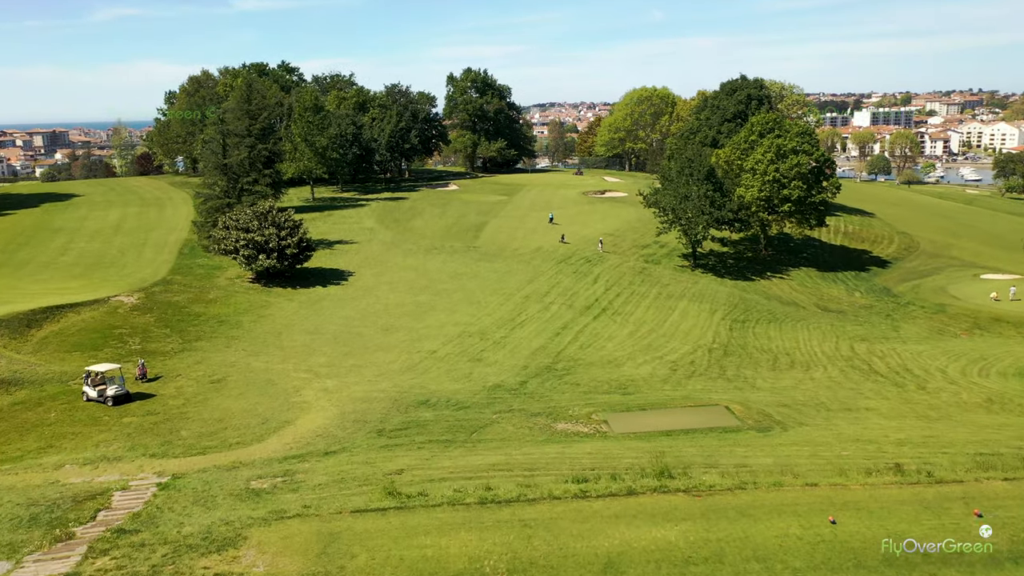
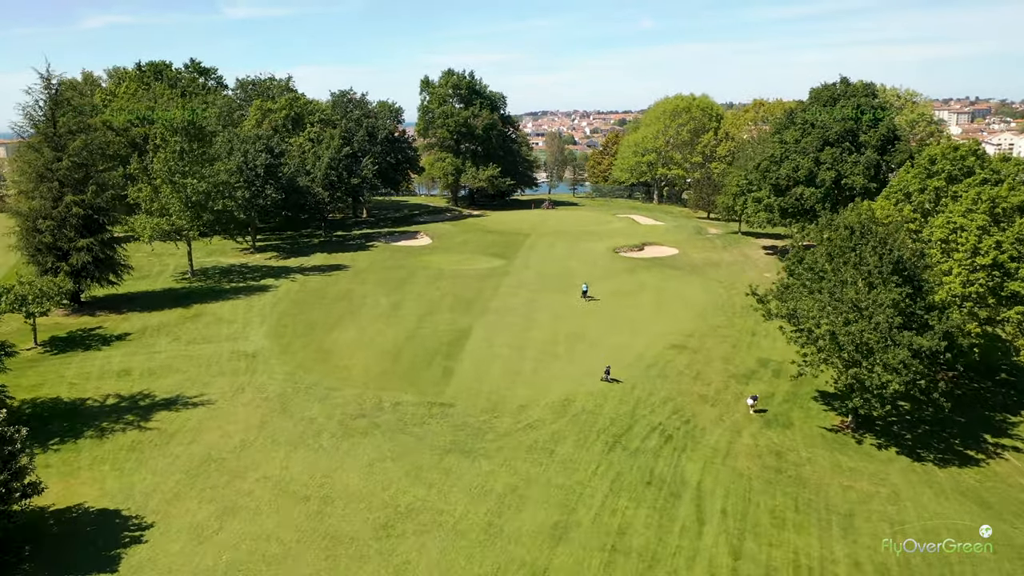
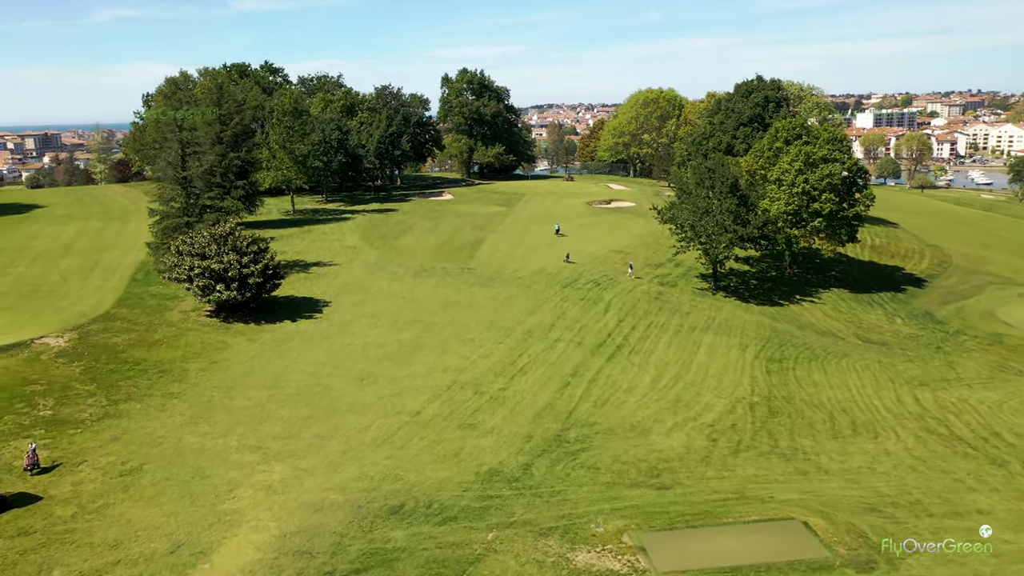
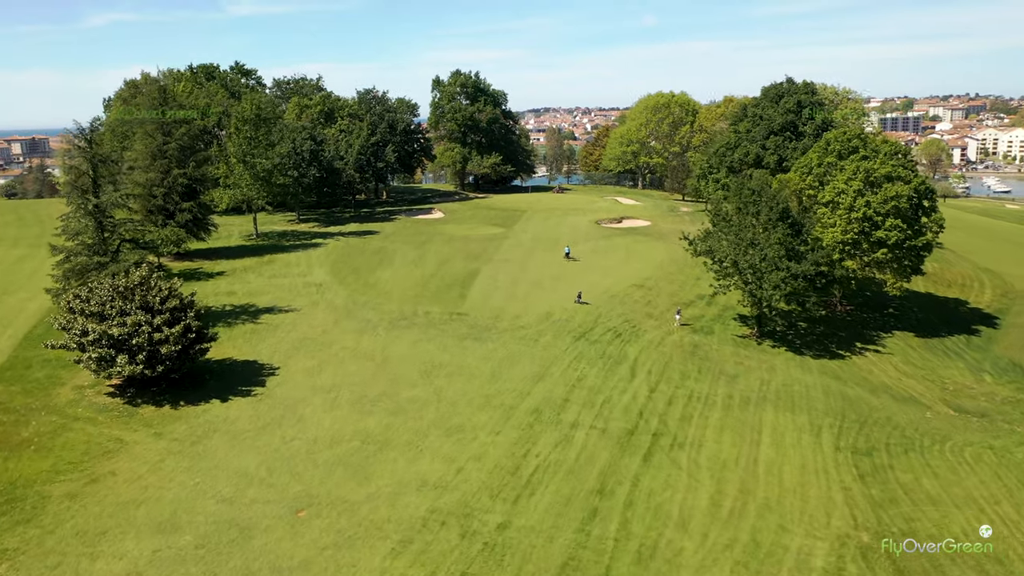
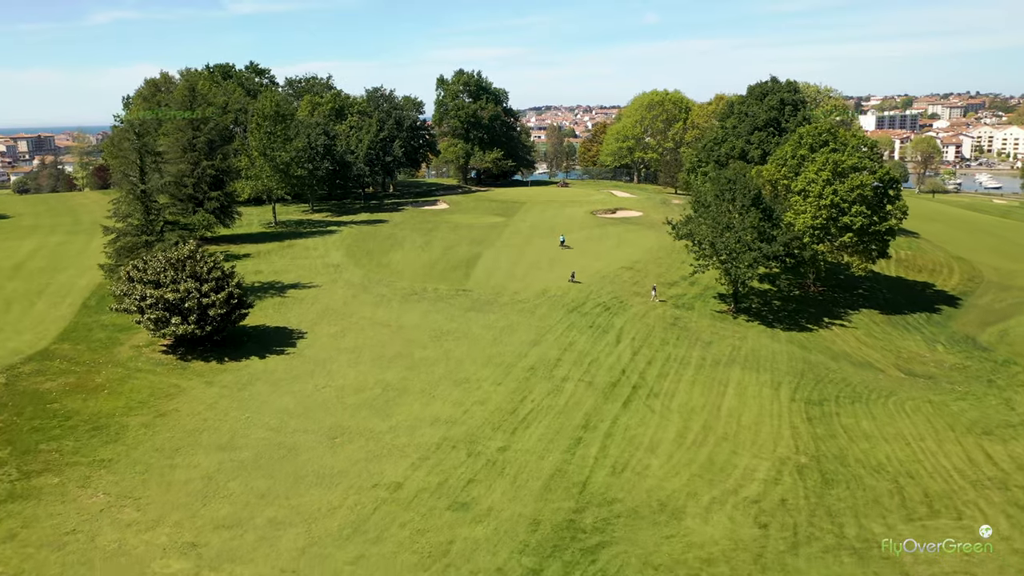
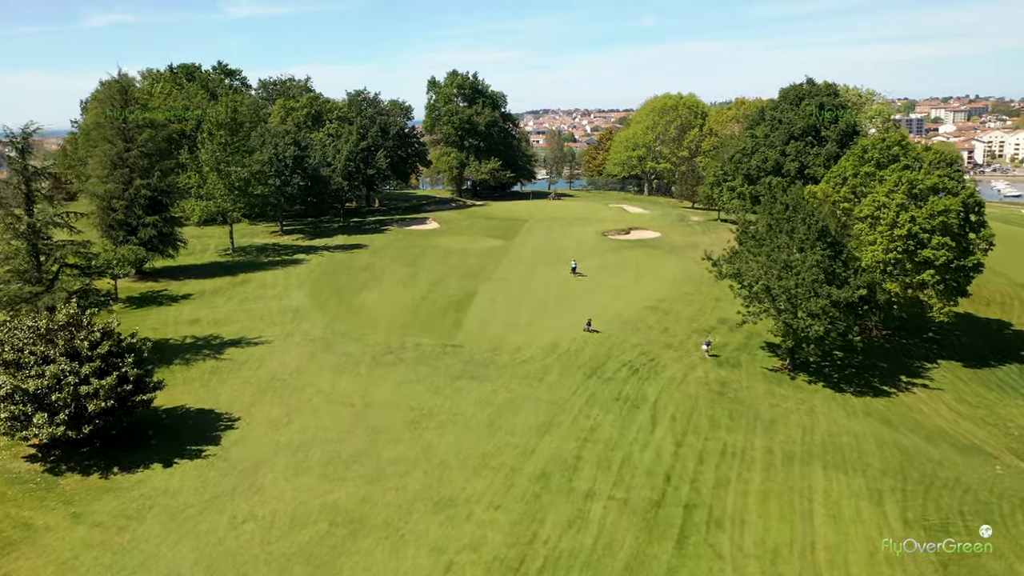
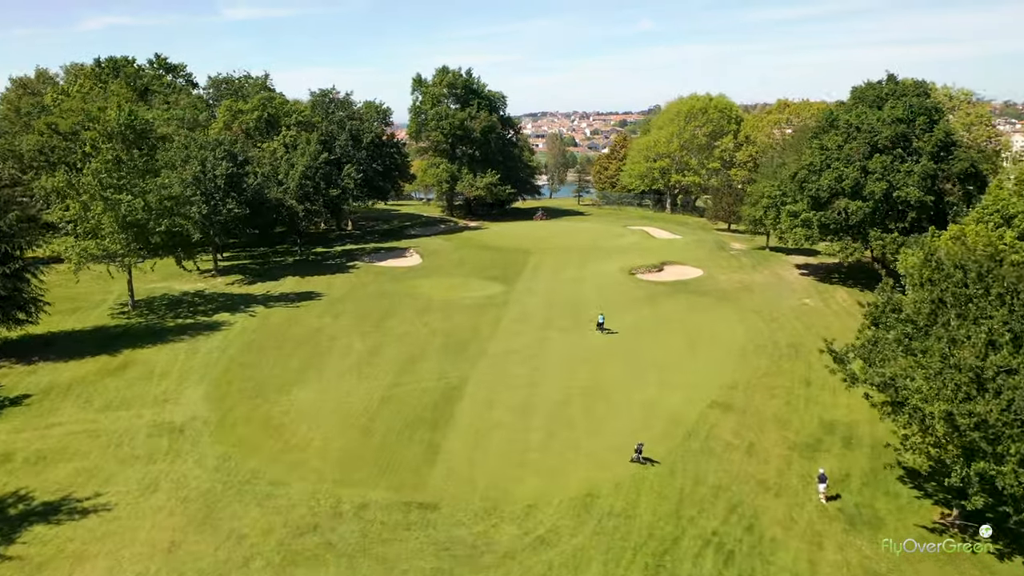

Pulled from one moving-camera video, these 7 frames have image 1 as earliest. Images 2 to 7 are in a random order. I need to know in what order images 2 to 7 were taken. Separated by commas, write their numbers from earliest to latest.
3, 5, 4, 6, 2, 7
